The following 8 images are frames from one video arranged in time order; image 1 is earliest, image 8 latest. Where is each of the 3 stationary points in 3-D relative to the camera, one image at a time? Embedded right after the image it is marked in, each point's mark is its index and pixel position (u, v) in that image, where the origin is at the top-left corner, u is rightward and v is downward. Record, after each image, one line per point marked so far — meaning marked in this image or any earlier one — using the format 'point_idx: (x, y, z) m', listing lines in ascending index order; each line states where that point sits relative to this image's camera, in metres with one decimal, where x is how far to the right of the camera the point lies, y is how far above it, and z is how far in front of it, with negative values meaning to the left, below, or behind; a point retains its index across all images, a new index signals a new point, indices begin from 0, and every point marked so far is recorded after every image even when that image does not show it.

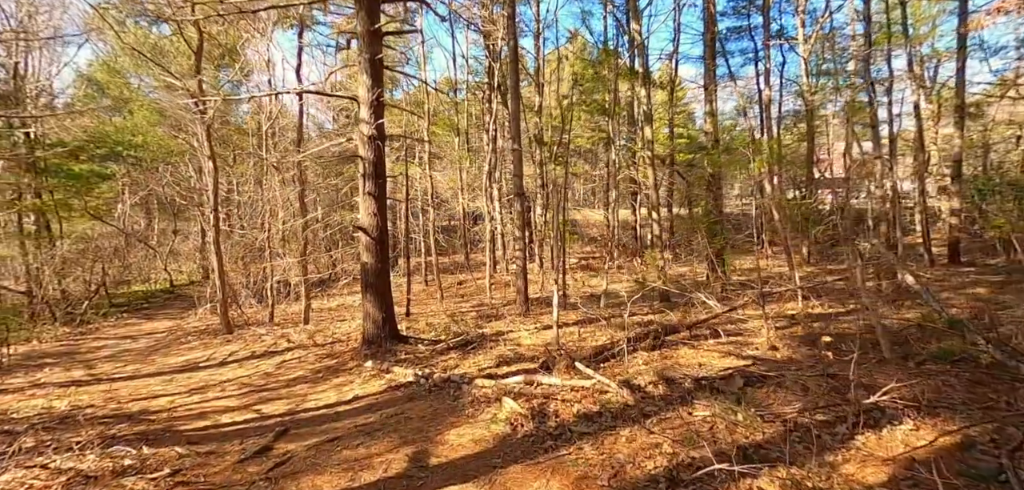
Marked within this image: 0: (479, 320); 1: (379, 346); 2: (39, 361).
0: (-0.5, -1.3, +9.4) m
1: (-1.7, -1.3, +7.1) m
2: (-9.4, -2.4, +11.3) m
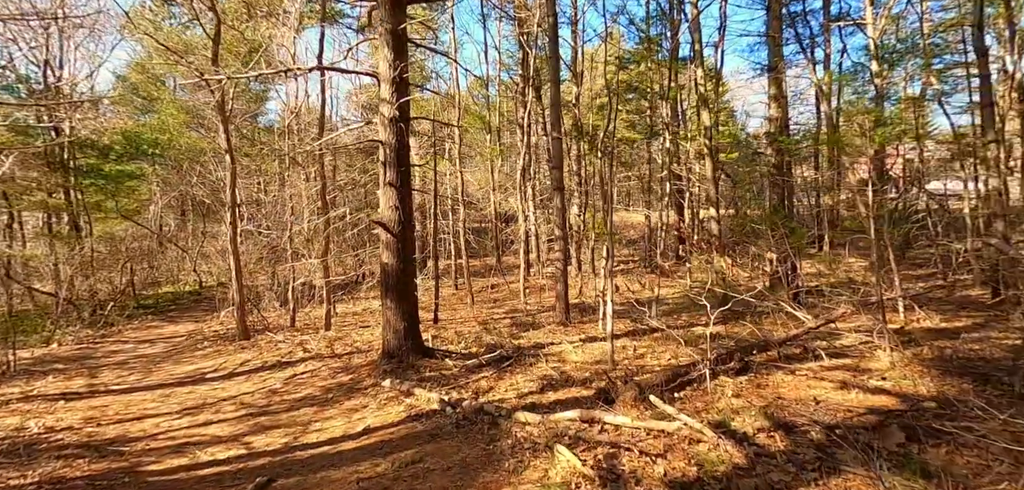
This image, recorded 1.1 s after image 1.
0: (+0.1, -1.3, +8.4) m
1: (-1.3, -1.3, +6.2) m
2: (-8.7, -2.3, +10.7) m
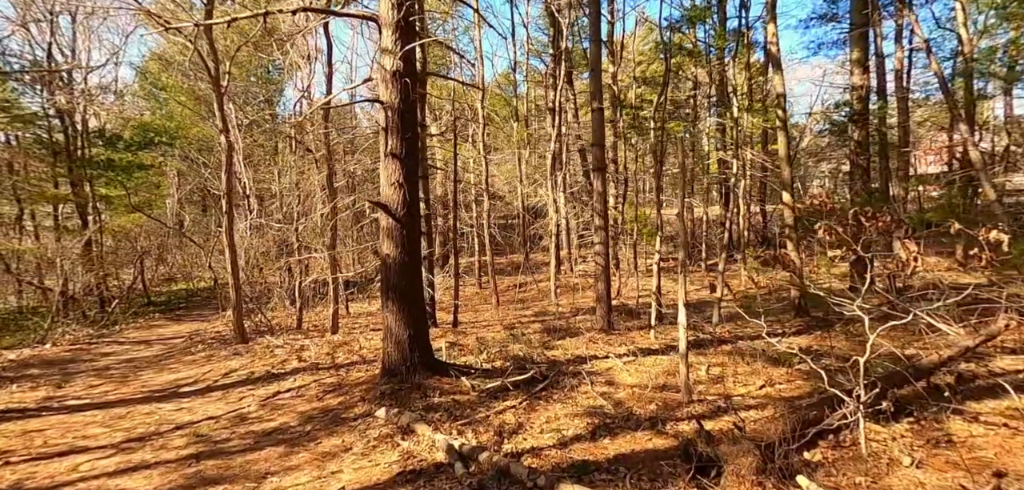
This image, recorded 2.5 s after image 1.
0: (+0.5, -1.2, +7.1) m
1: (-1.0, -1.1, +4.9) m
2: (-8.2, -2.2, +9.7) m
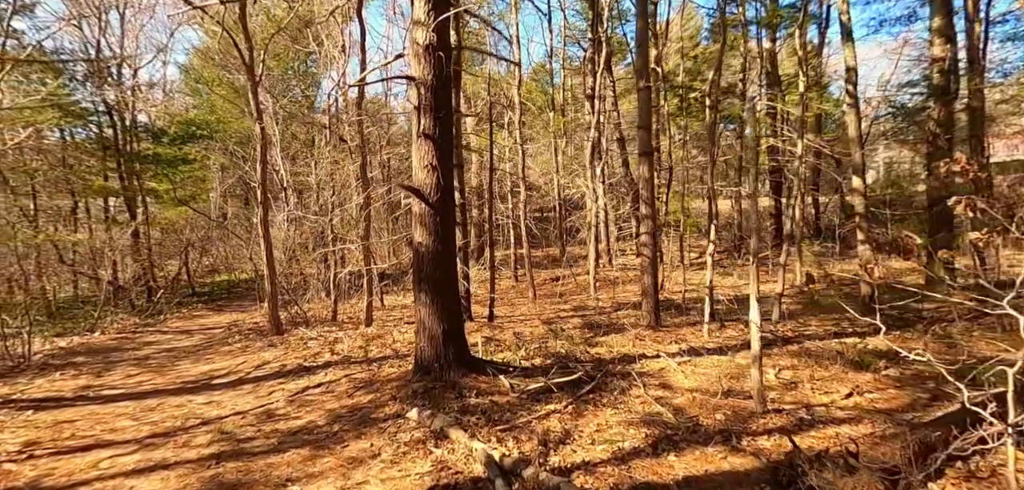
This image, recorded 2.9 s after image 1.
0: (+0.9, -1.0, +6.6) m
1: (-0.6, -1.0, +4.6) m
2: (-7.5, -2.0, +9.9) m
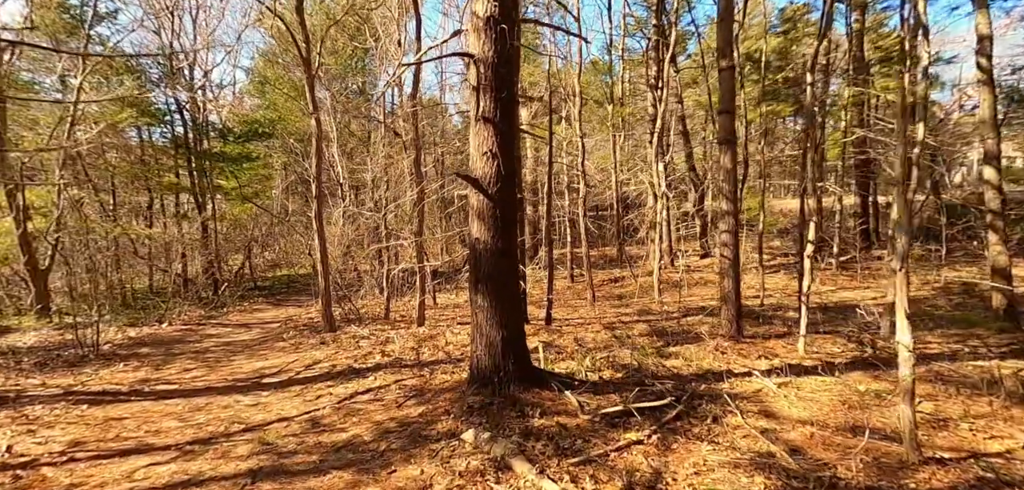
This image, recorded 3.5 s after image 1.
0: (+1.6, -1.0, +6.0) m
1: (-0.1, -1.0, +4.1) m
2: (-6.6, -1.9, +10.0) m
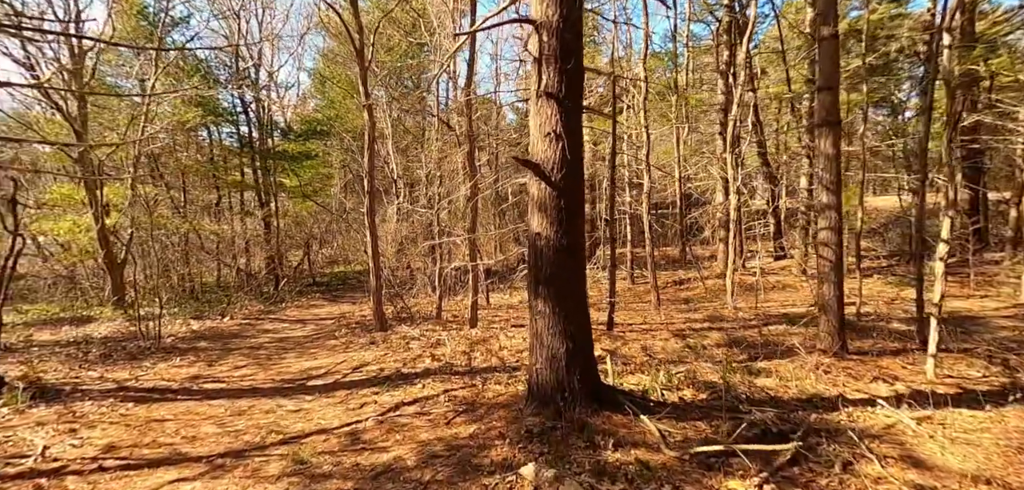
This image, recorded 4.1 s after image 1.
0: (+2.2, -1.0, +5.3) m
1: (+0.3, -1.0, +3.5) m
2: (-5.6, -1.8, +10.1) m
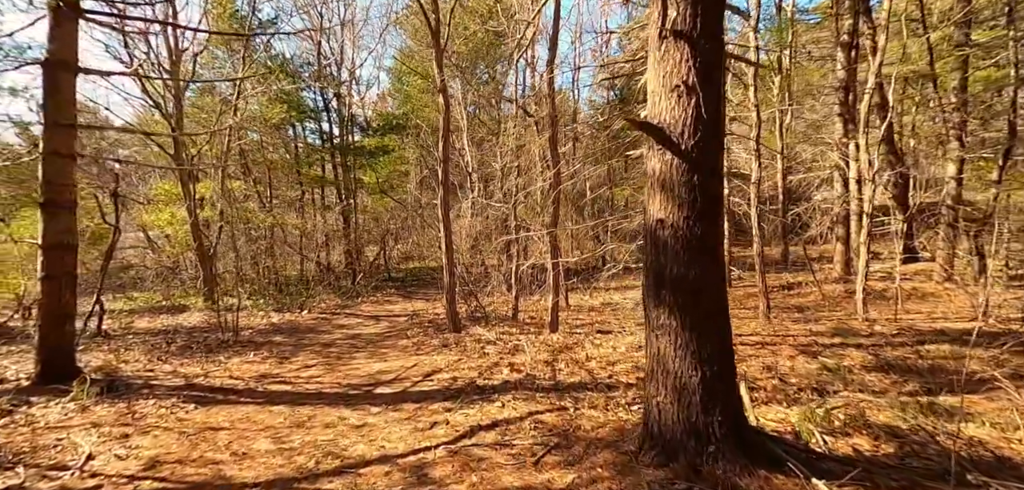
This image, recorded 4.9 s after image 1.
0: (+2.9, -1.0, +4.2) m
1: (+0.8, -1.0, +2.6) m
2: (-4.2, -1.7, +9.9) m
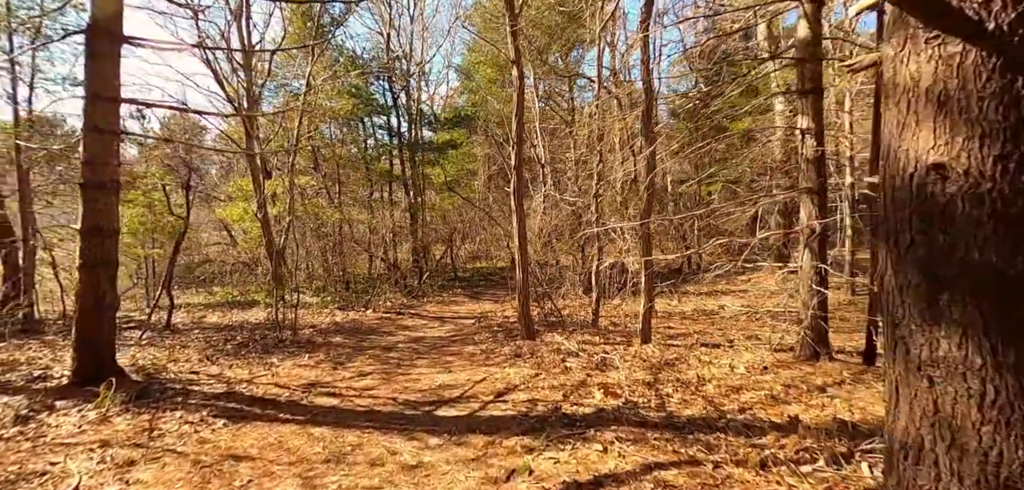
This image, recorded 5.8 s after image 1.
0: (+3.5, -1.0, +2.6) m
1: (+1.2, -0.9, +1.4) m
2: (-2.9, -1.6, +9.1) m
